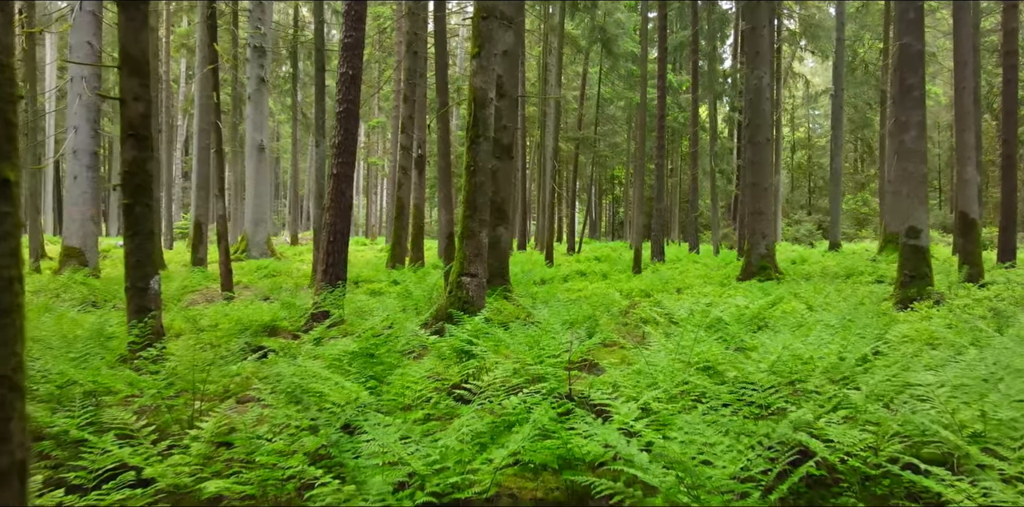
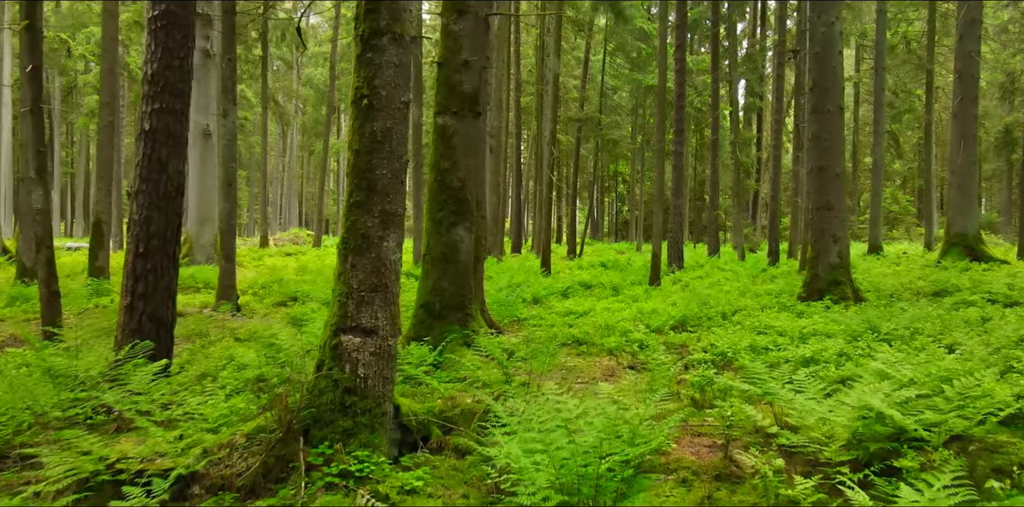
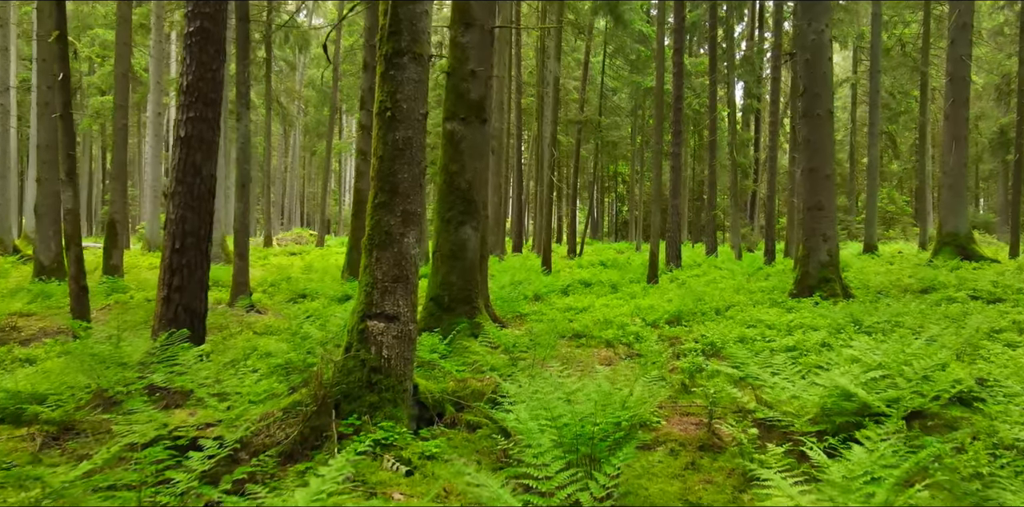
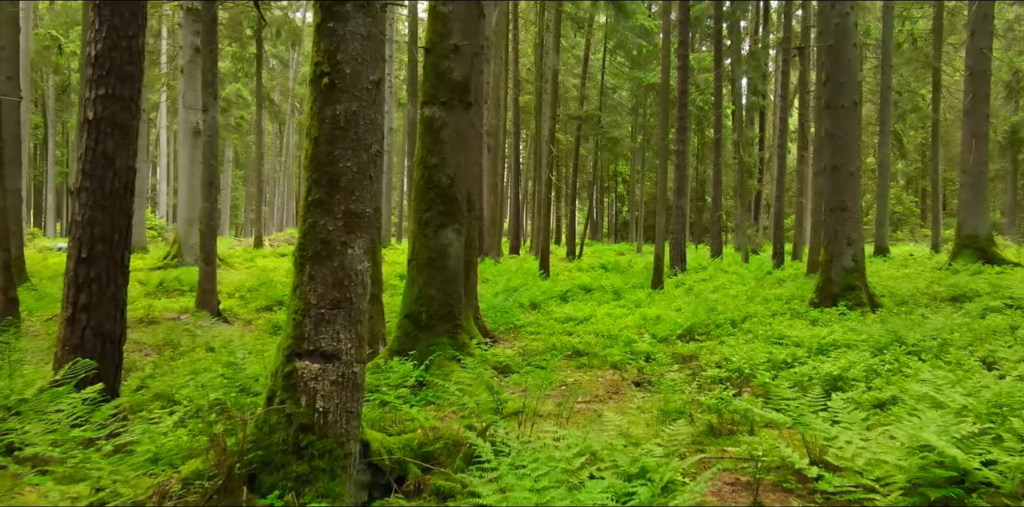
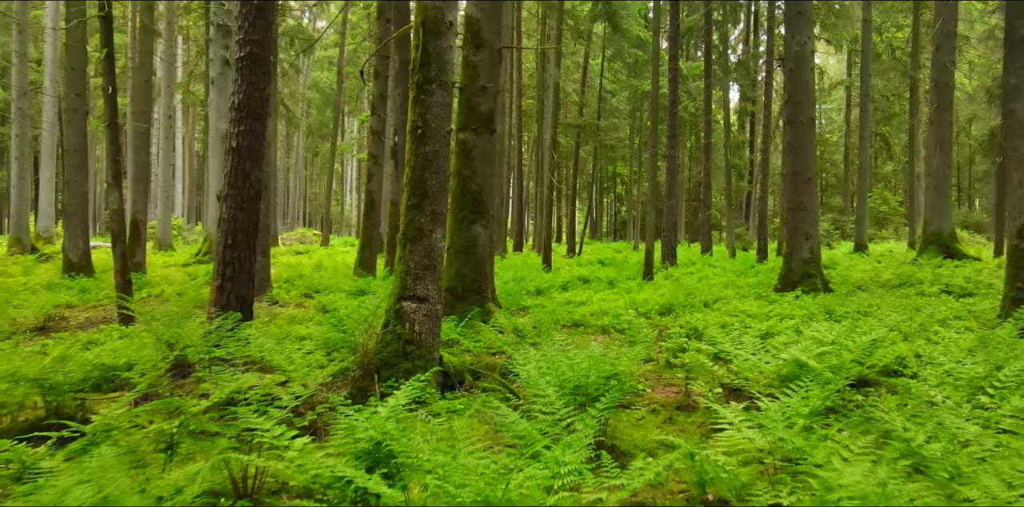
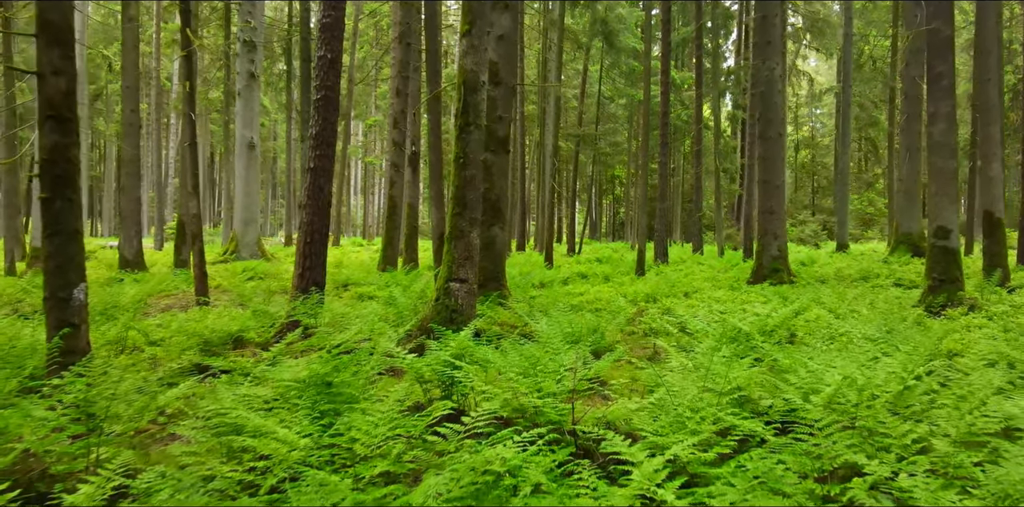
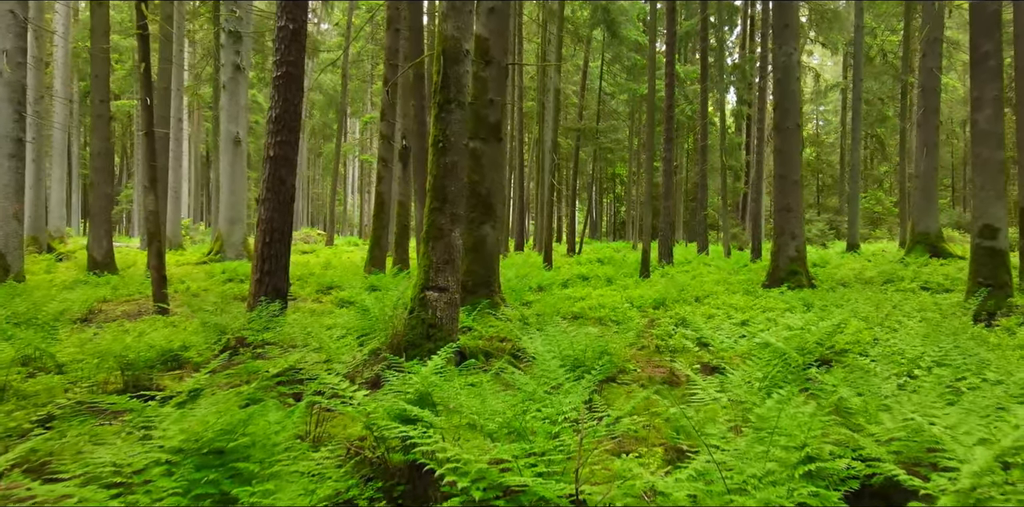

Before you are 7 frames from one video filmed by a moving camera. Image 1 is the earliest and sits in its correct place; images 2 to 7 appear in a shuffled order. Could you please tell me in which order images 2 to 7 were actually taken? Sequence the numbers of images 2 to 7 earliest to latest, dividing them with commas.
6, 7, 5, 3, 2, 4
